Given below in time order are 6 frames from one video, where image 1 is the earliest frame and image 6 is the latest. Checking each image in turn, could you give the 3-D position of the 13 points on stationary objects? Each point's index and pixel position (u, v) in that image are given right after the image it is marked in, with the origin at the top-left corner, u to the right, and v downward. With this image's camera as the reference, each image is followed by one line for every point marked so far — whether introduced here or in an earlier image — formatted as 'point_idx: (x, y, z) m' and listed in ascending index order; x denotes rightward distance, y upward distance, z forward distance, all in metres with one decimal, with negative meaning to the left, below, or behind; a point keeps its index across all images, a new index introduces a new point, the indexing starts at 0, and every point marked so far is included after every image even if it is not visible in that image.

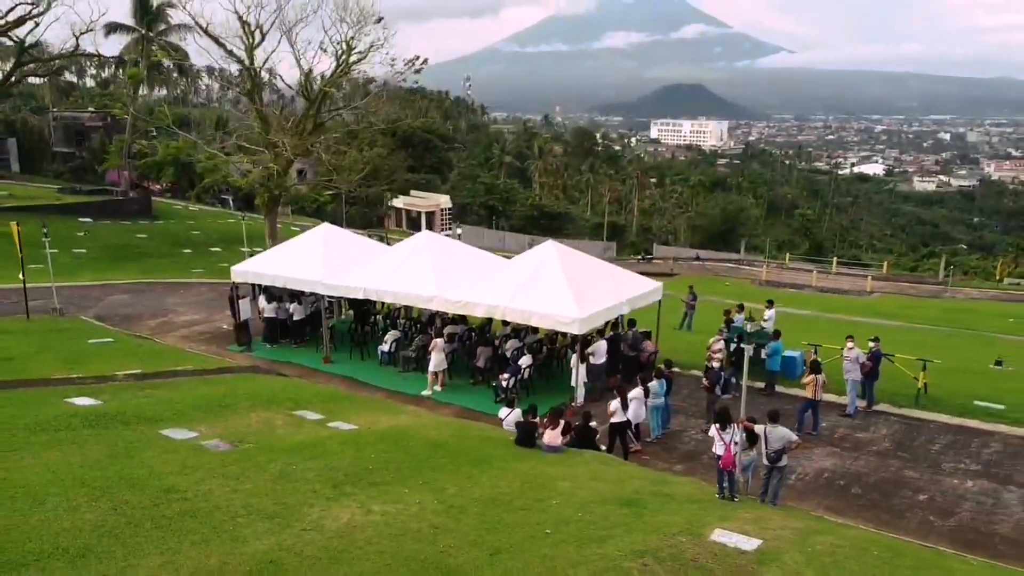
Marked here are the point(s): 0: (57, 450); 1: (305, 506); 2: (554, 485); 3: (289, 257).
0: (-4.8, -1.7, +9.1) m
1: (-1.9, -2.0, +7.9) m
2: (+0.4, -2.1, +9.0) m
3: (-4.6, +0.6, +17.4) m
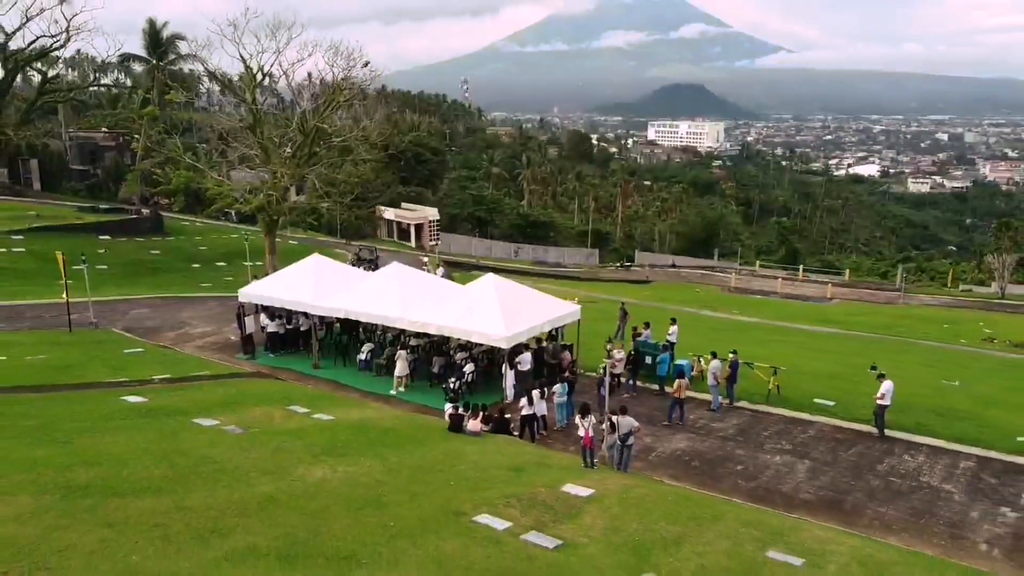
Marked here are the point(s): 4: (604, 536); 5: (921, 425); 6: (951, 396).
0: (-6.0, -2.2, +13.1) m
1: (-3.1, -2.5, +12.0) m
2: (-0.7, -2.6, +13.1) m
3: (-5.7, +0.1, +21.4) m
4: (+1.1, -3.0, +10.4) m
5: (+7.8, -2.6, +16.2) m
6: (+10.3, -2.5, +19.7) m
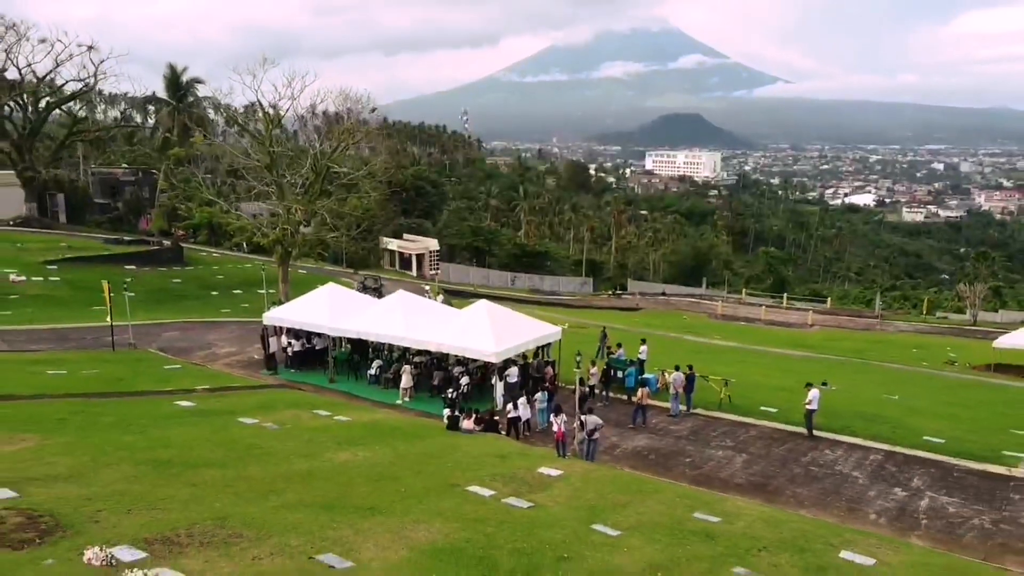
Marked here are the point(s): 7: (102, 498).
0: (-6.2, -2.6, +16.2) m
1: (-3.4, -2.9, +15.0) m
2: (-1.0, -3.0, +16.1) m
3: (-6.0, -0.6, +24.5) m
4: (+0.8, -3.4, +13.4) m
5: (+7.6, -3.2, +19.3) m
6: (+10.0, -3.2, +22.8) m
7: (-5.3, -2.8, +11.2) m
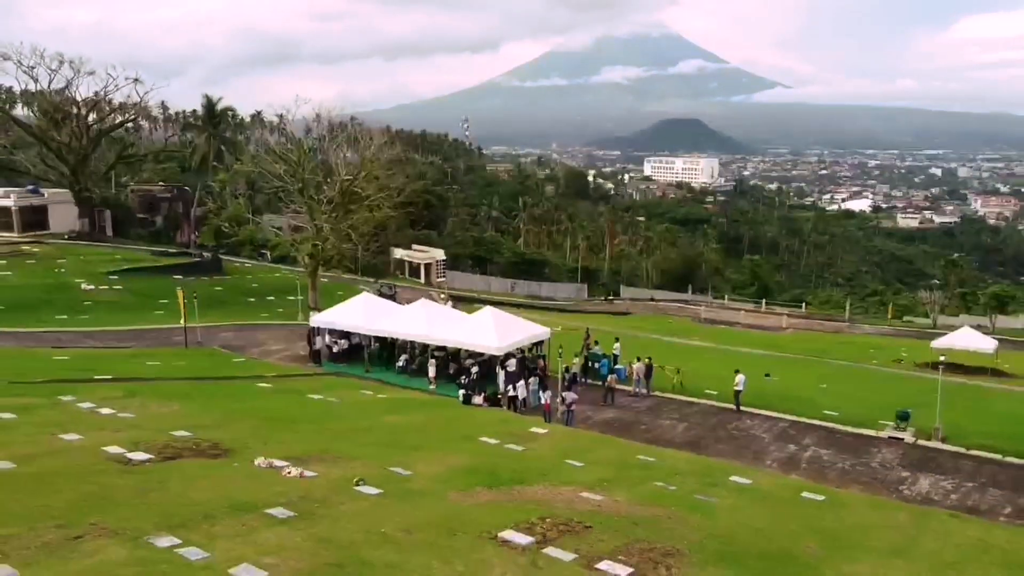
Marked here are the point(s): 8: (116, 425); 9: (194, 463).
0: (-6.2, -2.9, +22.1) m
1: (-3.4, -3.2, +20.9) m
2: (-1.0, -3.3, +22.0) m
3: (-6.0, -0.9, +30.5) m
4: (+0.8, -3.6, +19.3) m
5: (+7.6, -3.5, +25.2) m
6: (+10.0, -3.5, +28.7) m
7: (-5.4, -3.0, +17.1) m
8: (-8.0, -2.8, +17.1) m
9: (-5.4, -3.0, +14.4) m
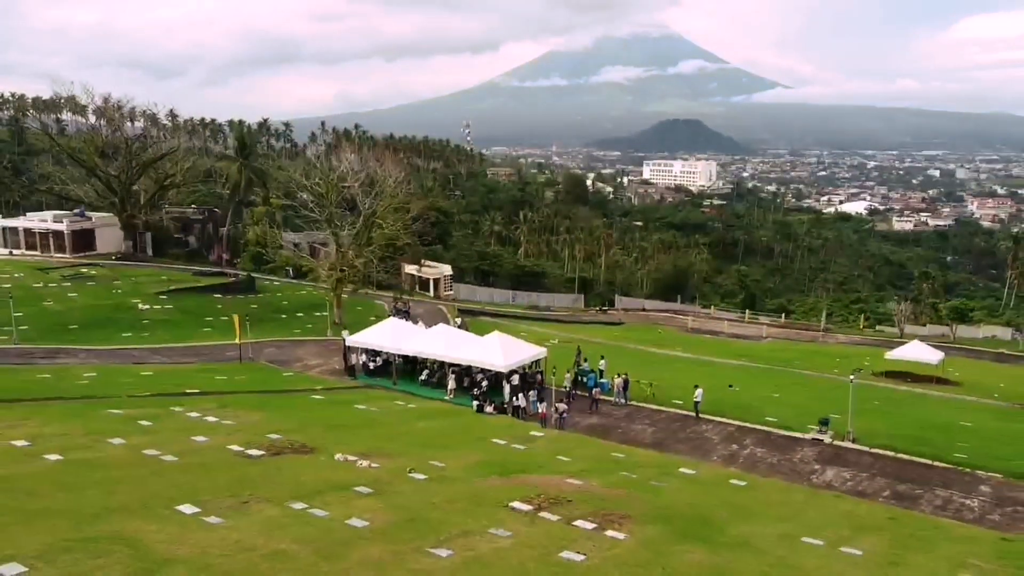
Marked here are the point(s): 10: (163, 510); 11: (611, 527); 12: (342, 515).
0: (-6.1, -4.0, +28.1) m
1: (-3.2, -4.3, +26.9) m
2: (-0.9, -4.4, +28.1) m
3: (-5.9, -2.0, +36.5) m
4: (+0.9, -4.7, +25.3) m
5: (+7.7, -4.6, +31.2) m
6: (+10.1, -4.6, +34.7) m
7: (-5.2, -4.1, +23.1) m
8: (-7.8, -3.9, +23.1) m
9: (-5.3, -4.1, +20.5) m
10: (-6.3, -4.0, +15.3) m
11: (+2.0, -4.9, +17.4) m
12: (-3.3, -4.4, +16.3) m
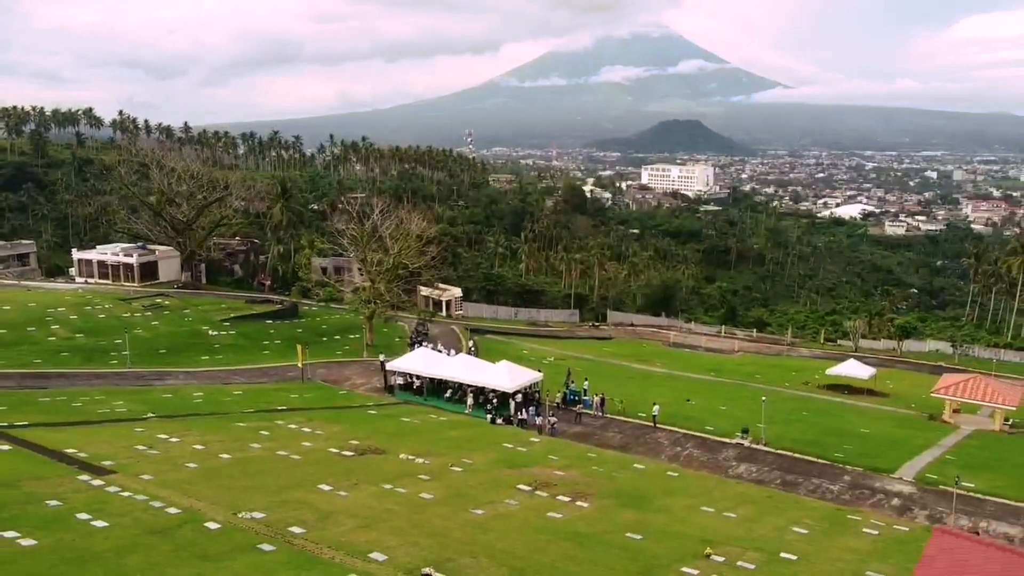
0: (-5.9, -6.1, +38.5) m
1: (-3.0, -6.3, +37.3) m
2: (-0.7, -6.5, +38.4) m
3: (-5.6, -4.0, +46.9) m
4: (+1.2, -6.8, +35.7) m
5: (+7.9, -6.6, +41.6) m
6: (+10.4, -6.6, +45.1) m
7: (-5.0, -6.2, +33.5) m
8: (-7.6, -5.9, +33.5) m
9: (-5.1, -6.1, +30.9) m
10: (-6.0, -6.1, +25.7) m
11: (+2.2, -6.9, +27.8) m
12: (-3.0, -6.4, +26.7) m
